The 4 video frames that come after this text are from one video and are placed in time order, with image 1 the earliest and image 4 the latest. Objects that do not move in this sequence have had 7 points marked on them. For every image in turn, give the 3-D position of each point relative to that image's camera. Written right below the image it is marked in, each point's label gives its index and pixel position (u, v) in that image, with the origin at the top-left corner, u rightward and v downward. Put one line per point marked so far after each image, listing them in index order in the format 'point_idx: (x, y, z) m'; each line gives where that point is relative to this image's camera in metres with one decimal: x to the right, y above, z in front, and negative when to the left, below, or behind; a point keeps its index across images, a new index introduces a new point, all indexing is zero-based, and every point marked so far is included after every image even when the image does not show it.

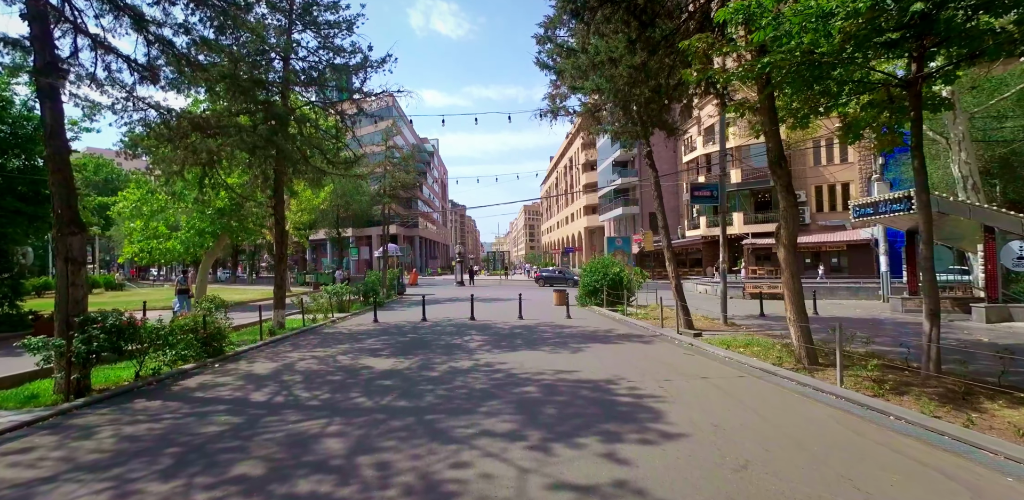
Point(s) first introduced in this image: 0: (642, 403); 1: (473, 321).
0: (+1.5, -1.7, +5.7) m
1: (-1.1, -2.1, +14.6) m
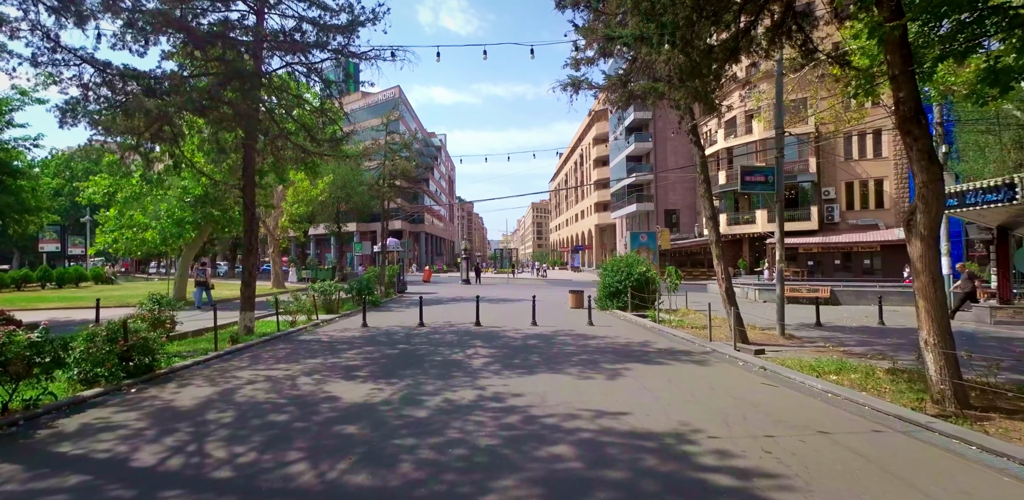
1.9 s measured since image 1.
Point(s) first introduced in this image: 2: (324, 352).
0: (+1.6, -1.6, +3.4) m
1: (-0.8, -1.9, +12.4) m
2: (-3.5, -1.9, +9.3) m
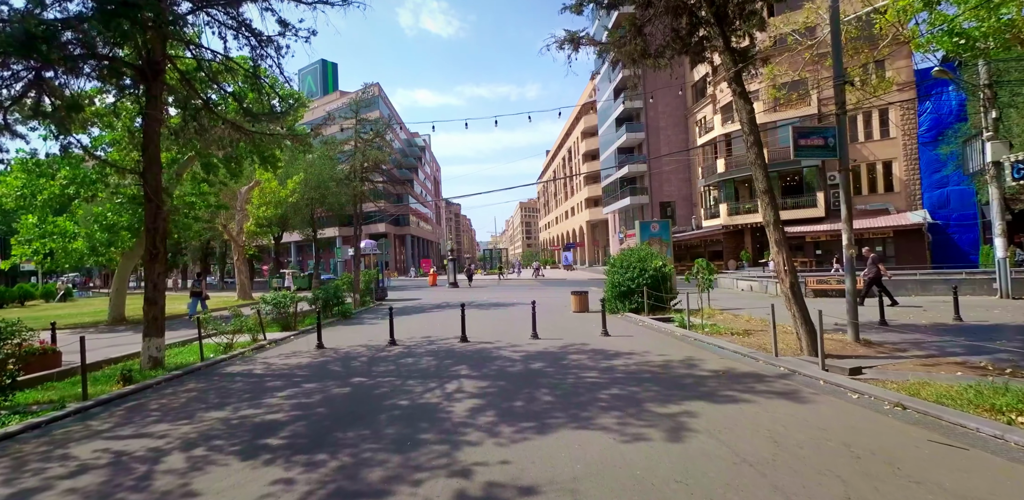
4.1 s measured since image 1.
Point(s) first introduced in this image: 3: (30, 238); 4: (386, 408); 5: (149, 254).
0: (+1.7, -1.4, +0.8) m
1: (-0.9, -1.8, +9.7) m
2: (-3.5, -1.9, +6.5) m
3: (-17.3, +0.4, +18.1) m
4: (-1.4, -1.8, +5.6) m
5: (-6.0, -0.1, +8.4) m
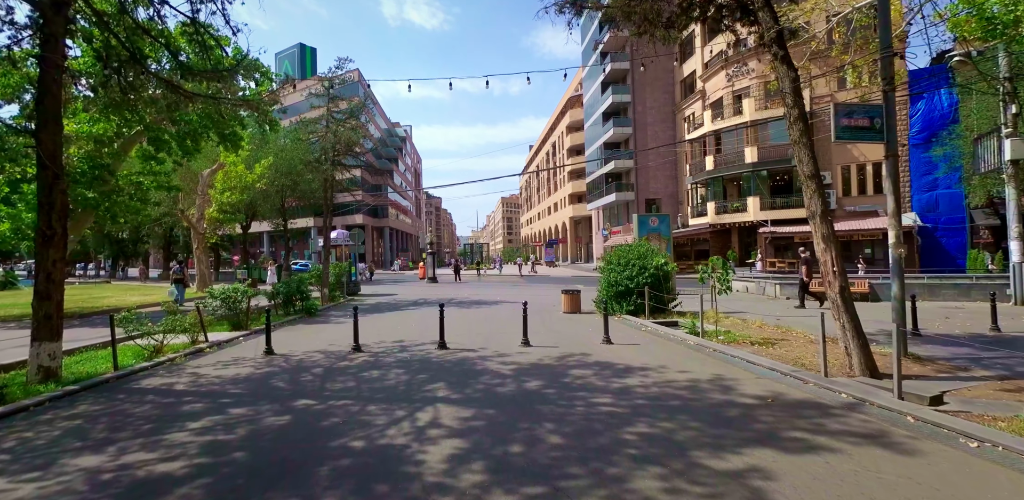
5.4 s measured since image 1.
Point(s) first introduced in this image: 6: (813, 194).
0: (+1.9, -1.4, -0.7) m
1: (-1.1, -1.7, +8.2) m
2: (-3.6, -1.7, +4.9) m
3: (-17.8, +1.0, +15.9) m
4: (-1.5, -1.6, +4.1) m
5: (-6.1, +0.2, +6.6) m
6: (+4.0, +0.8, +6.7) m
